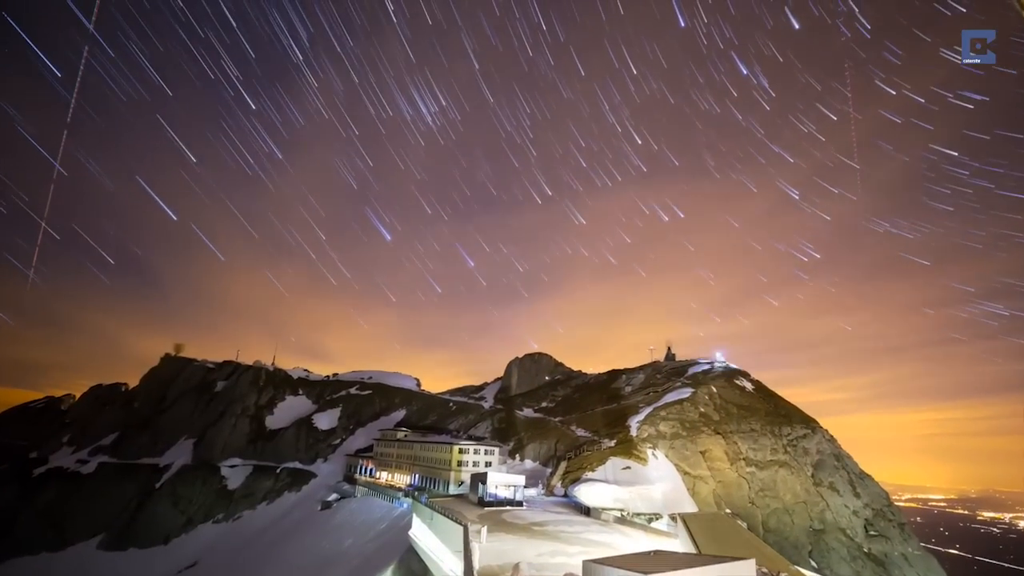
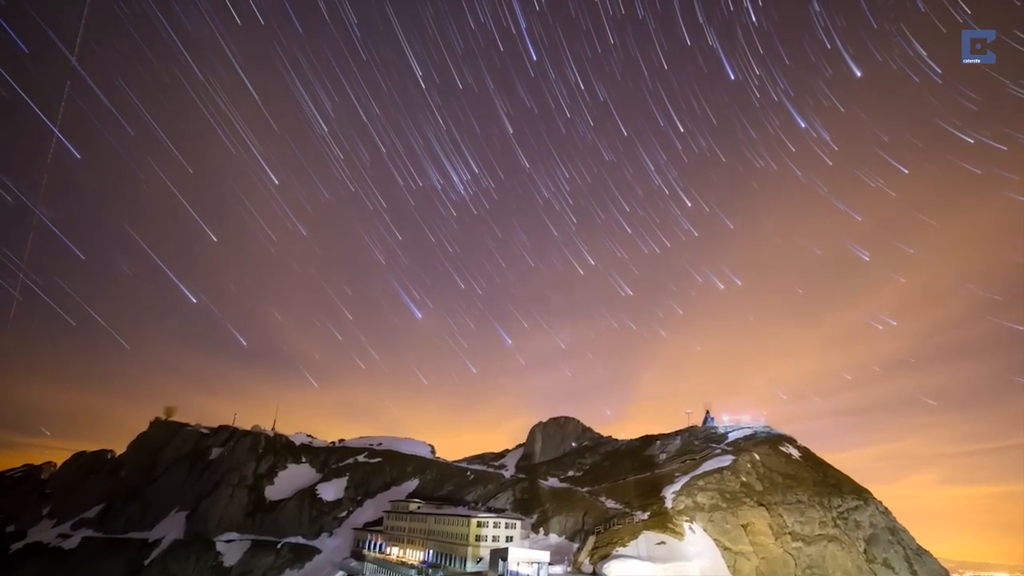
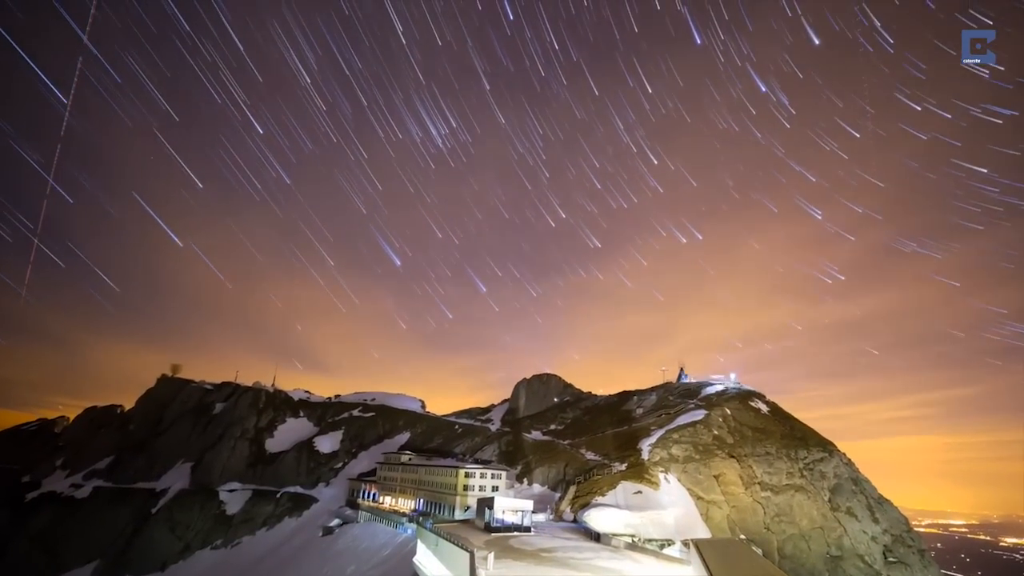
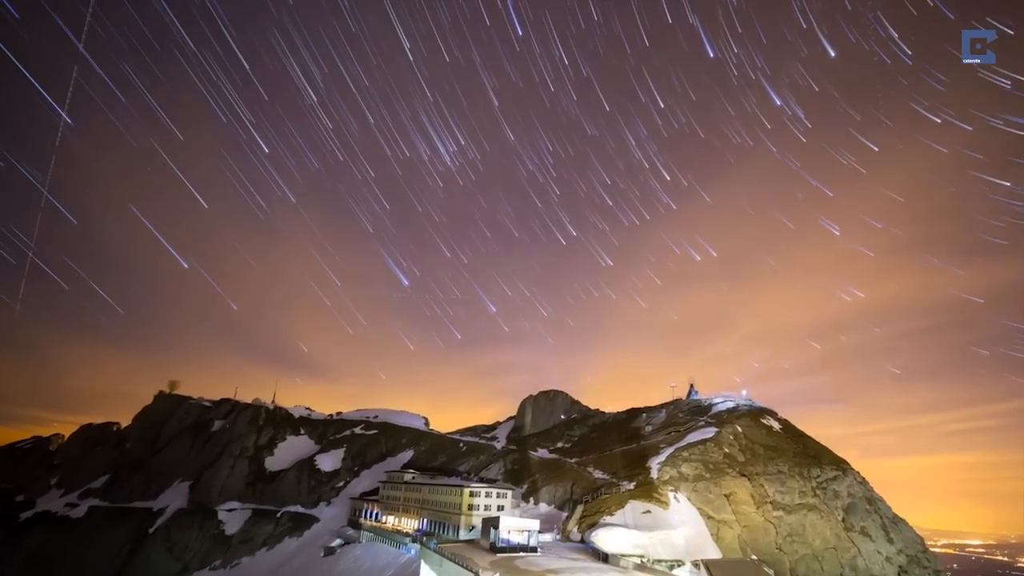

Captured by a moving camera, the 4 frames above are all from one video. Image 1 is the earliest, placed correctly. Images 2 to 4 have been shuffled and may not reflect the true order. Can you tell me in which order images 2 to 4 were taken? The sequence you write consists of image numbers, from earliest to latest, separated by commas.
3, 4, 2
